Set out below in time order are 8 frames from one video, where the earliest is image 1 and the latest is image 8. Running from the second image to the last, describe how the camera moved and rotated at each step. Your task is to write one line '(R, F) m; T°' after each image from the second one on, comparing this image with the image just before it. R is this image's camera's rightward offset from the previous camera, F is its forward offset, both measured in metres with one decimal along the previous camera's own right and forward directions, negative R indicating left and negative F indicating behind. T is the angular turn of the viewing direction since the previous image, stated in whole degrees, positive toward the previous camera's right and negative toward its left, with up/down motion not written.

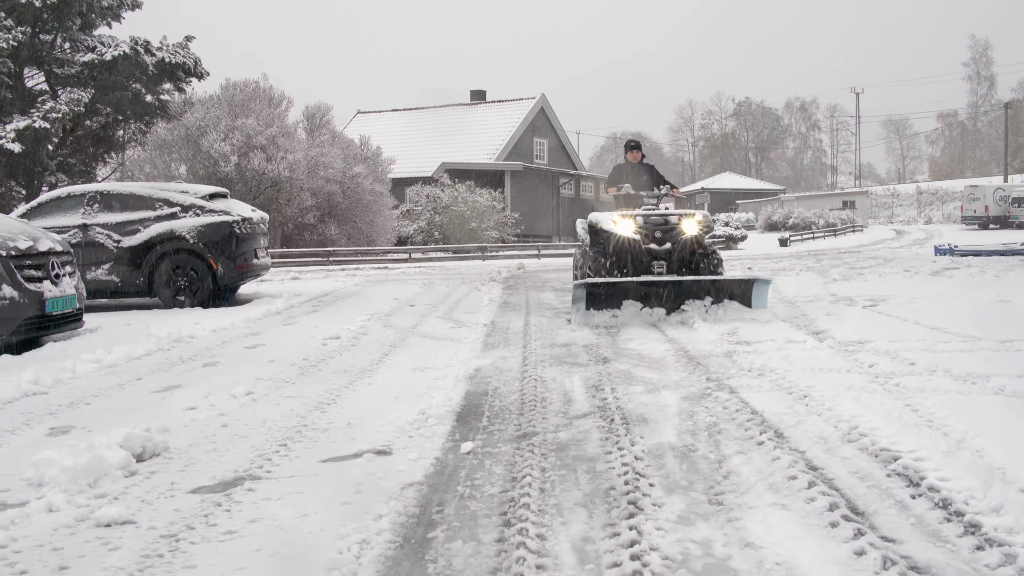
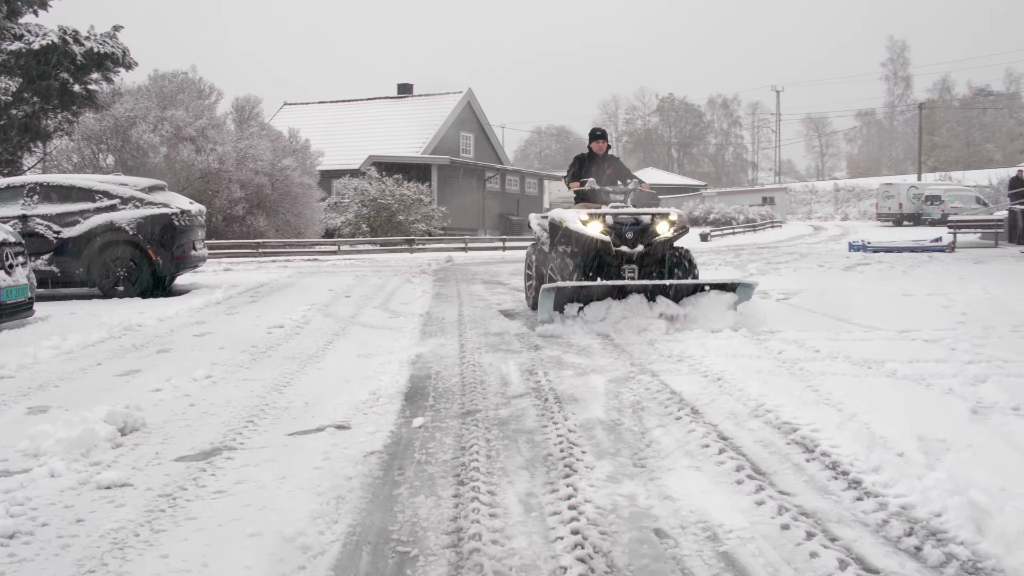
(-0.1, -0.4) m; +3°
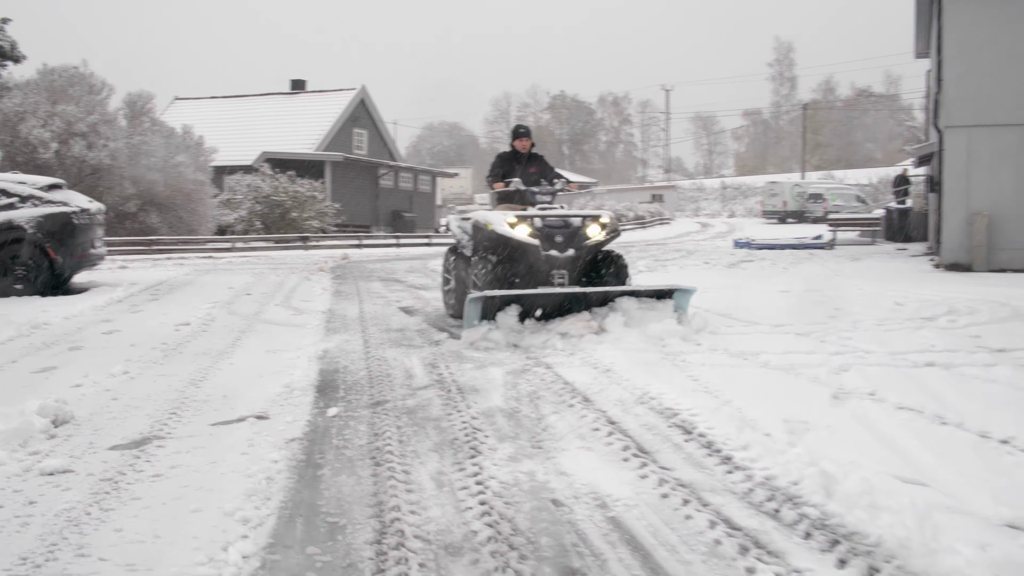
(0.0, -0.3) m; +5°
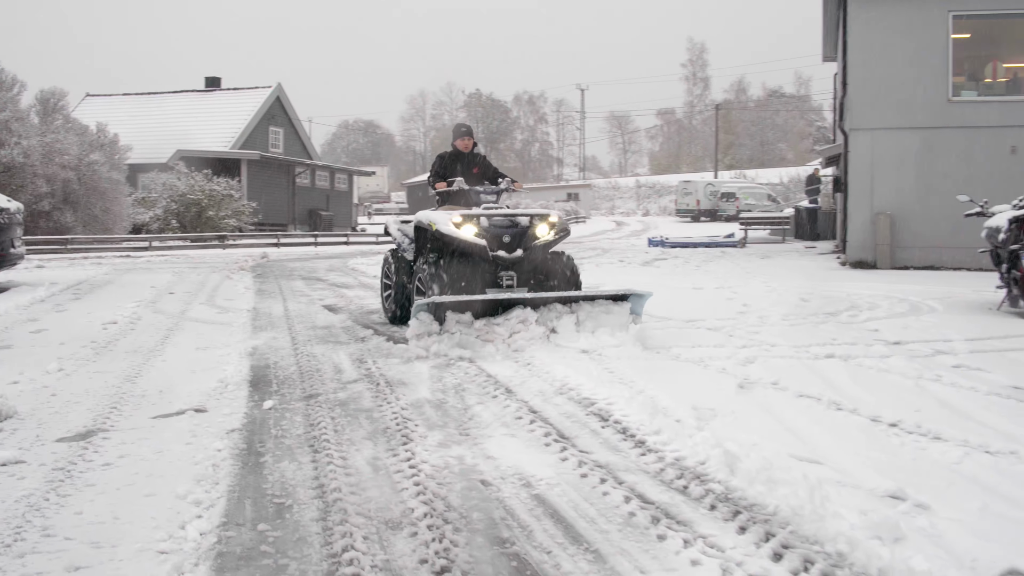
(0.0, -0.2) m; +4°
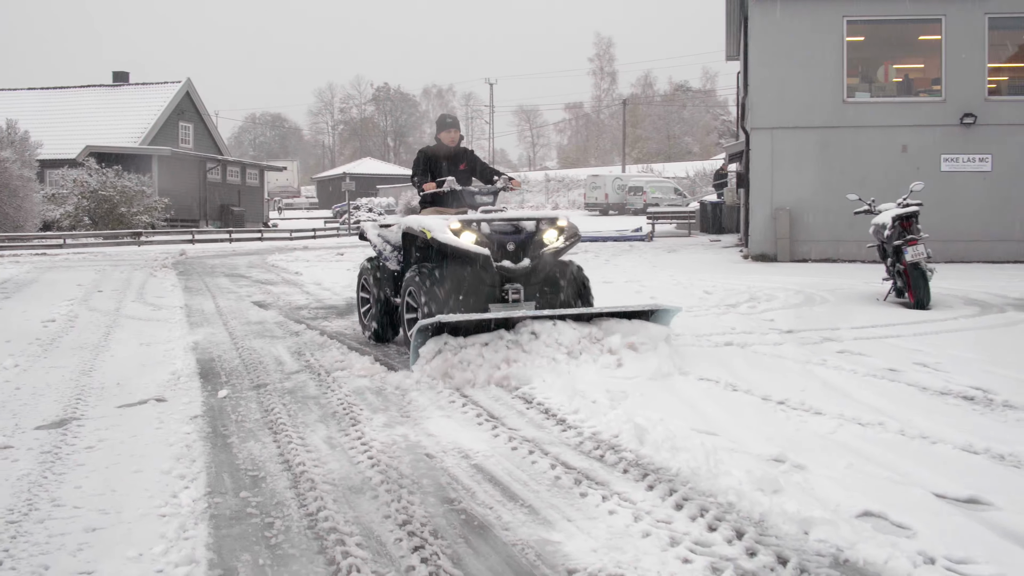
(-0.1, -0.5) m; +4°
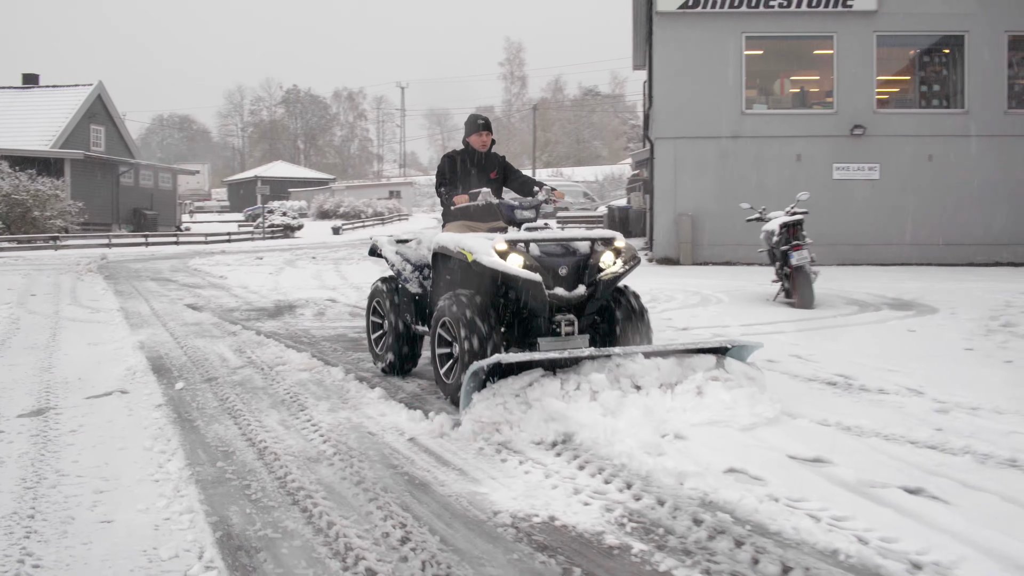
(-0.1, -0.6) m; +4°
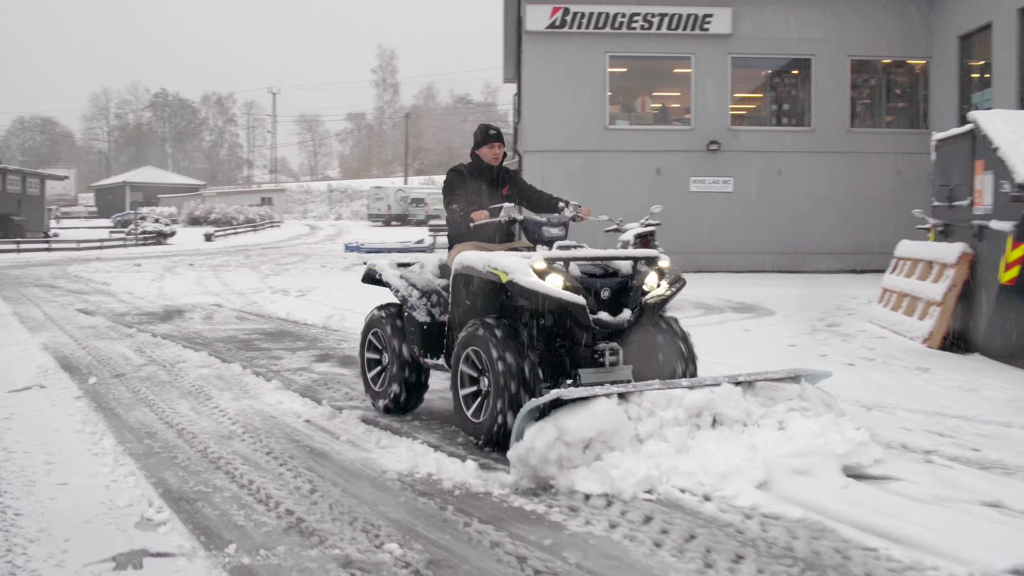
(0.0, -0.7) m; +6°
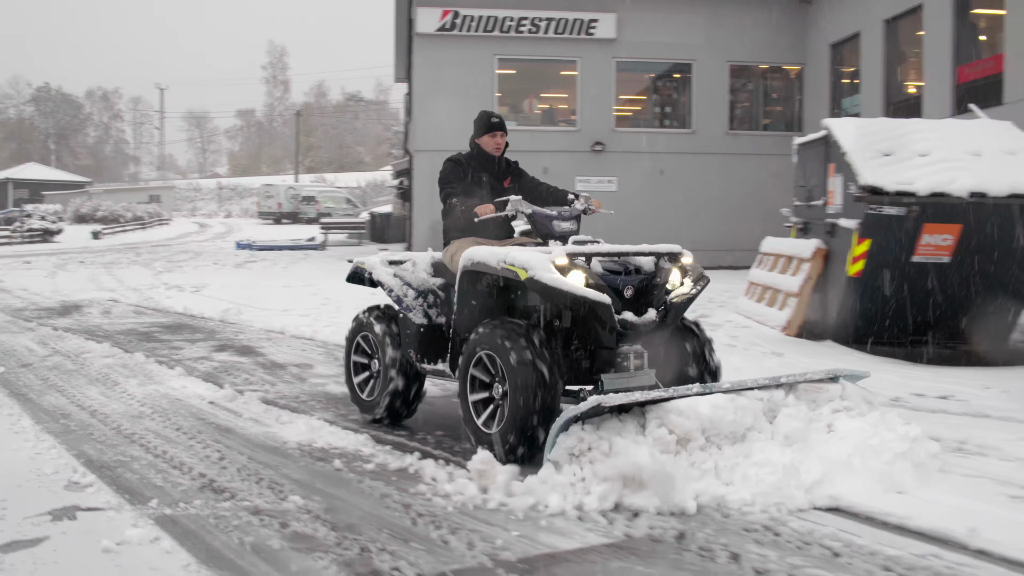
(0.0, -0.5) m; +5°
